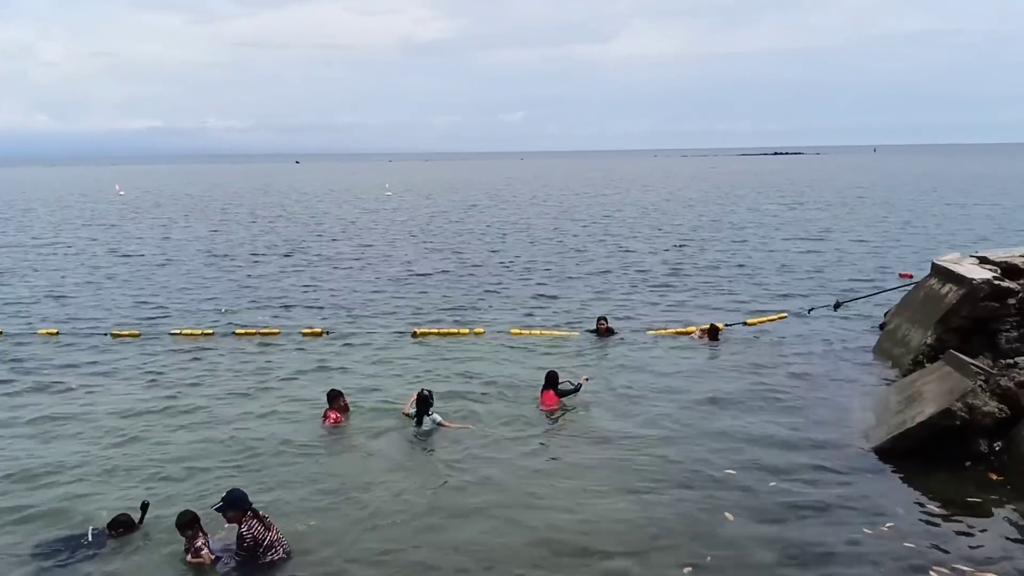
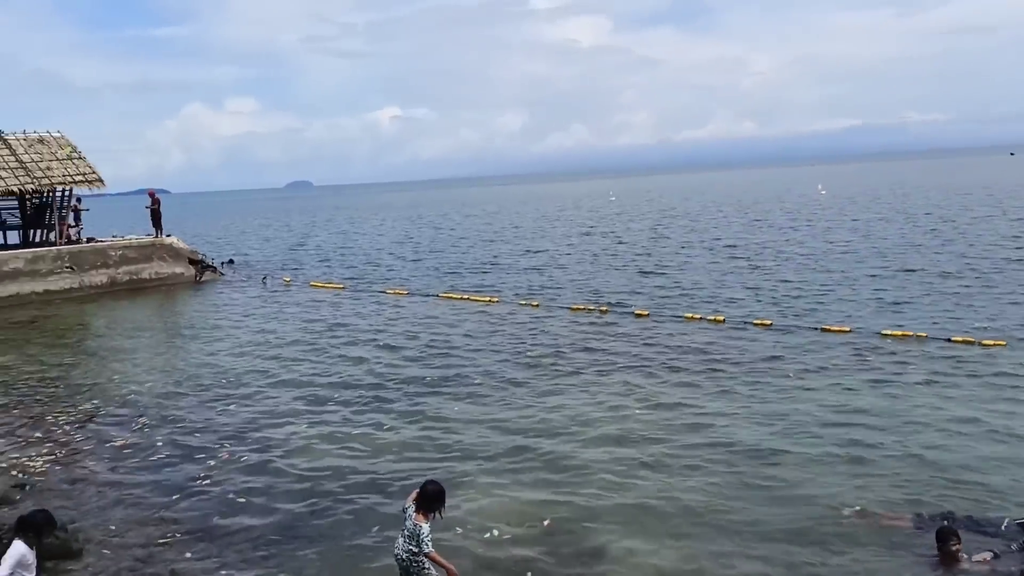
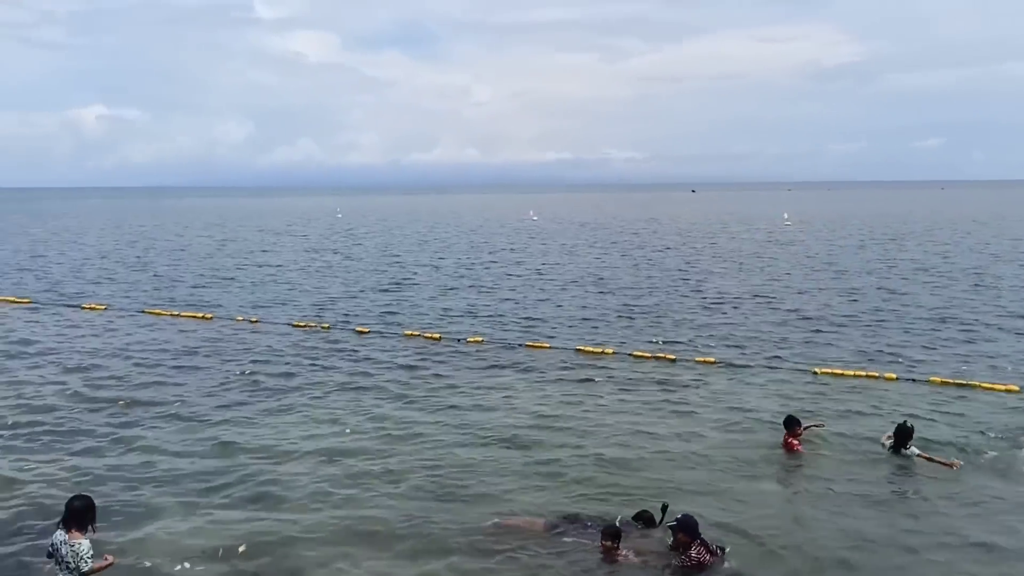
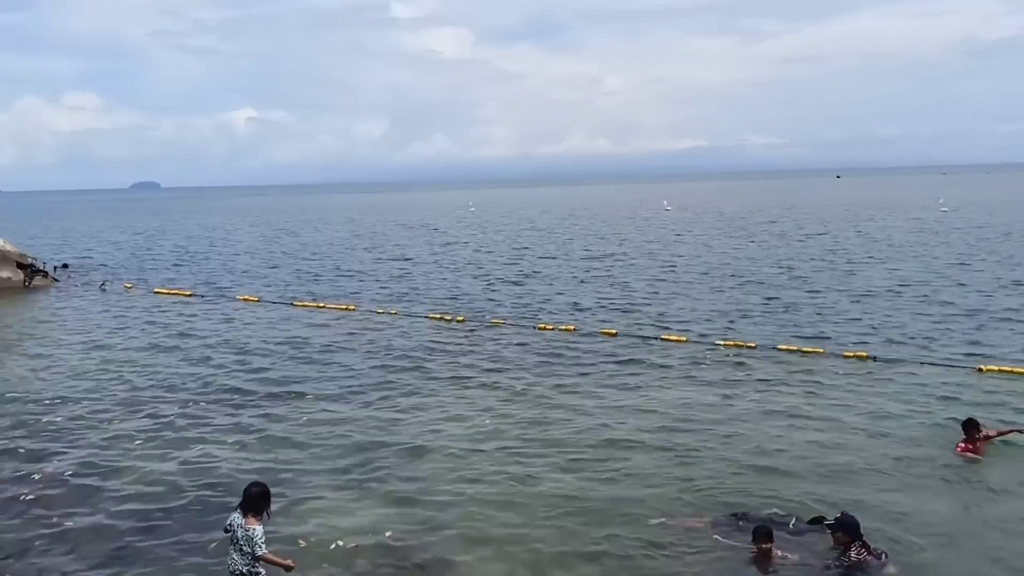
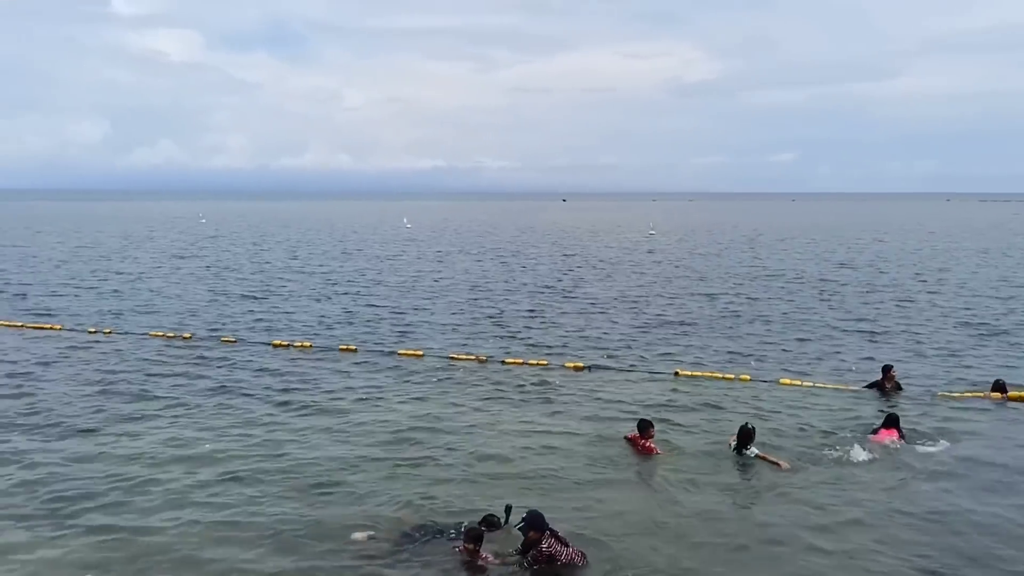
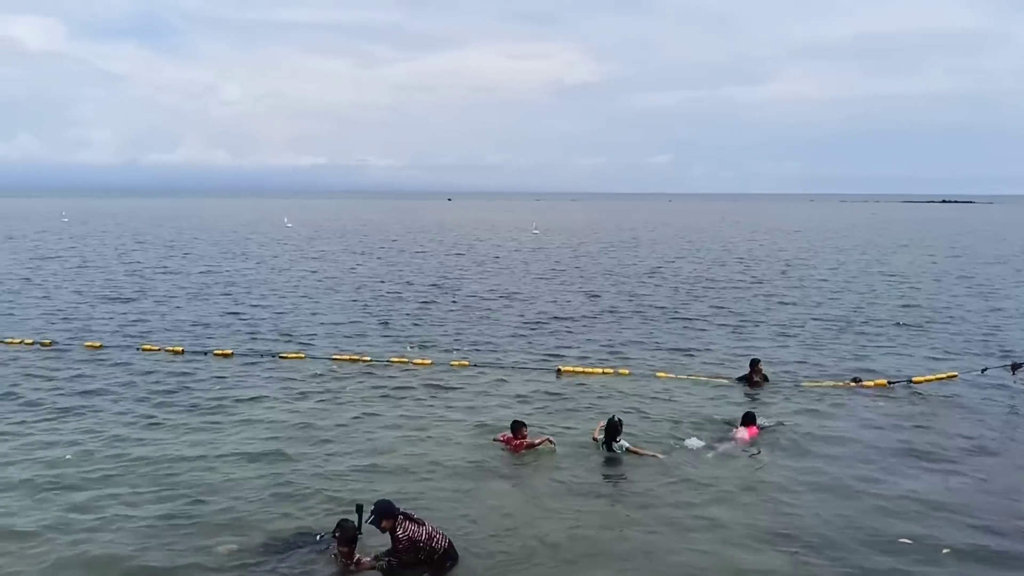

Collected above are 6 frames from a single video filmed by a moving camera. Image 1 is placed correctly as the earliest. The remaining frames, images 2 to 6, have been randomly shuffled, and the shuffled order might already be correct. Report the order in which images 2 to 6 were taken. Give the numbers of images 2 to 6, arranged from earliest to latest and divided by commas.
6, 5, 3, 4, 2
